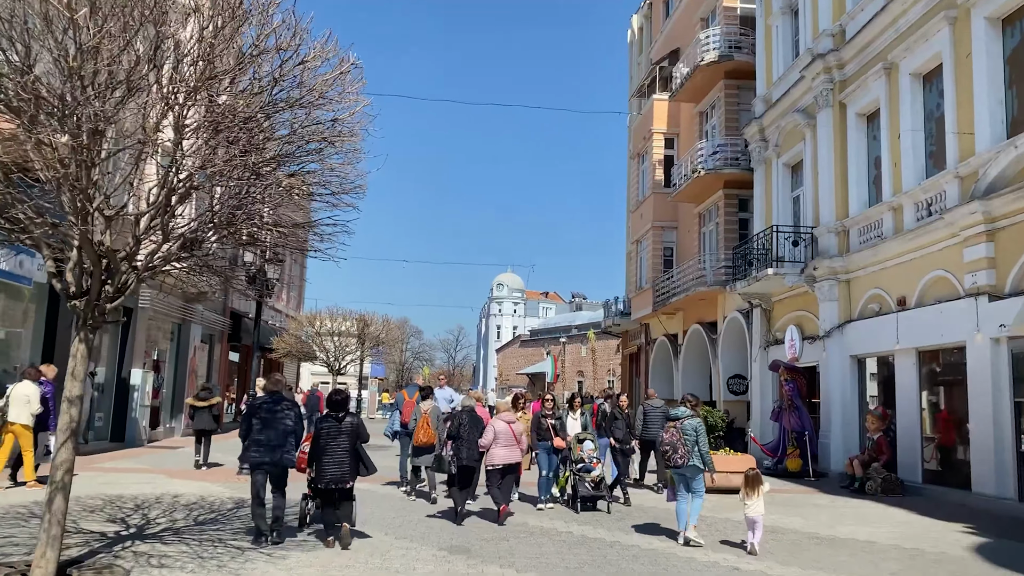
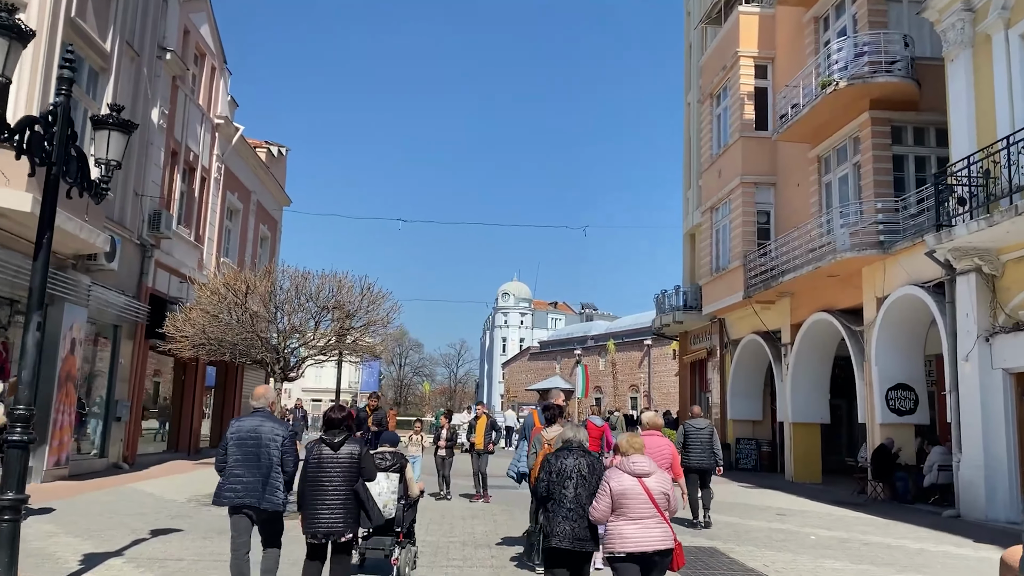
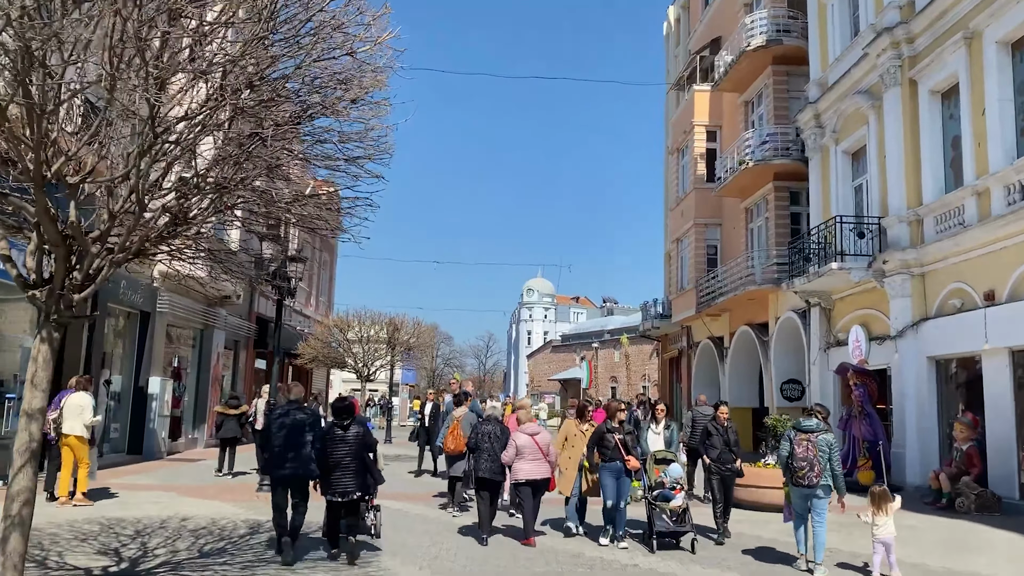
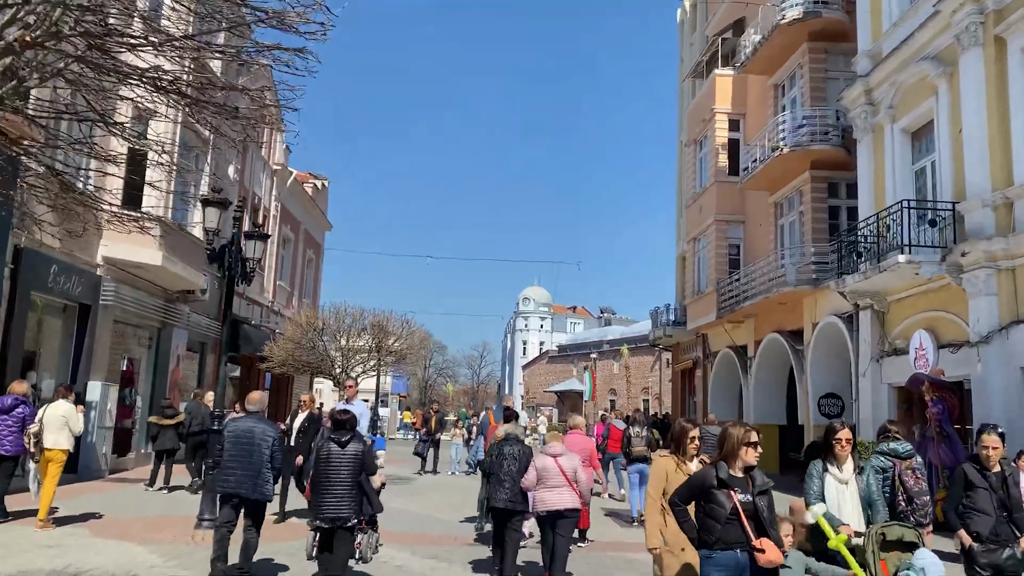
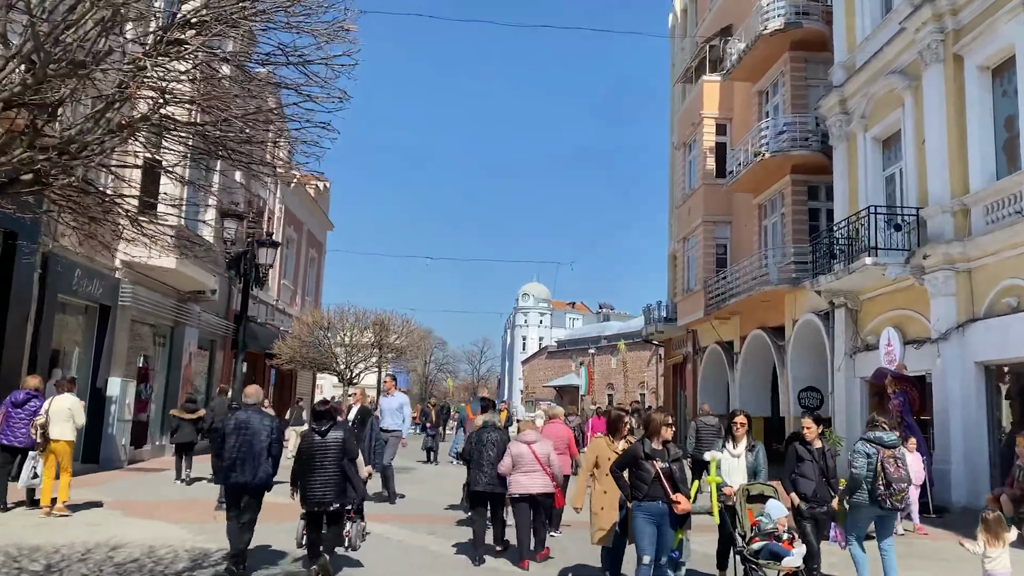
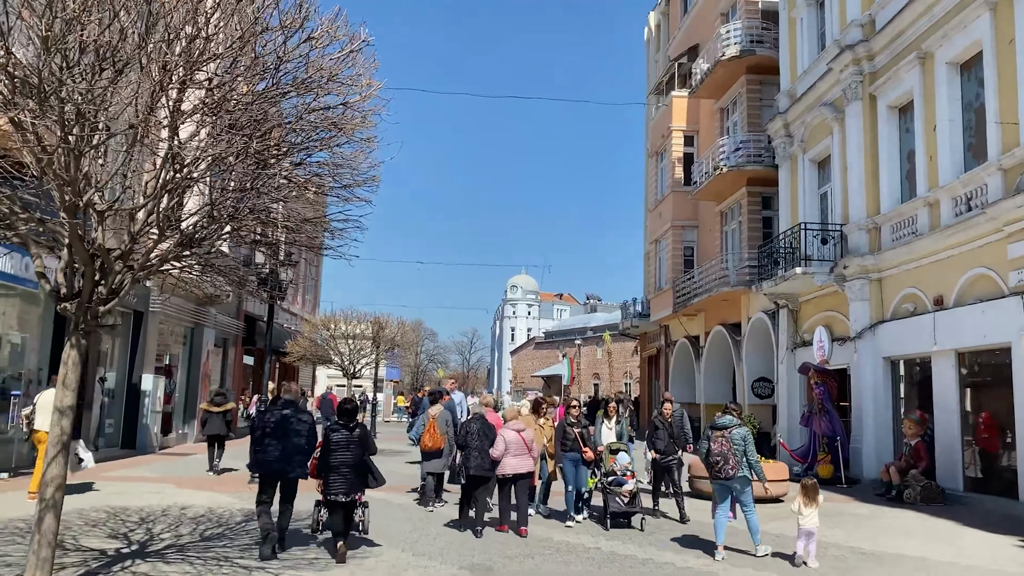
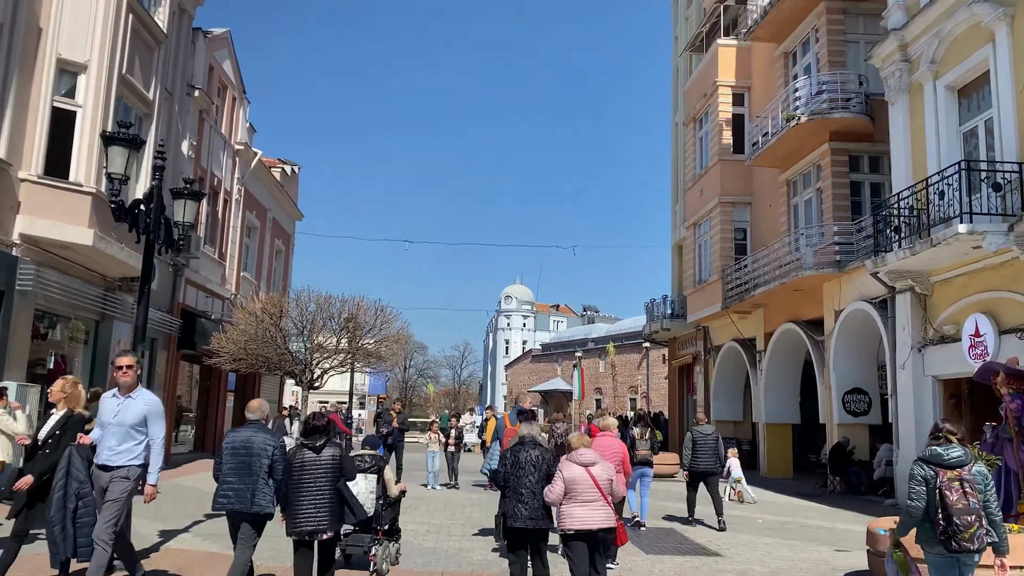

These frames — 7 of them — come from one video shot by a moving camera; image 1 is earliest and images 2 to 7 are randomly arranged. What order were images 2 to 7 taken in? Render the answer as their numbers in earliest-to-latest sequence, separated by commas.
6, 3, 5, 4, 7, 2
